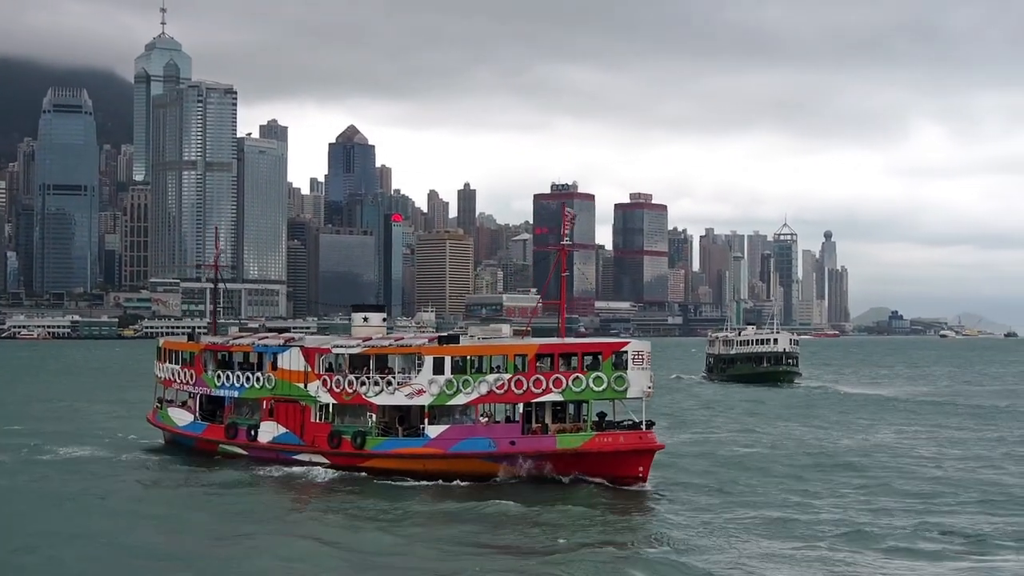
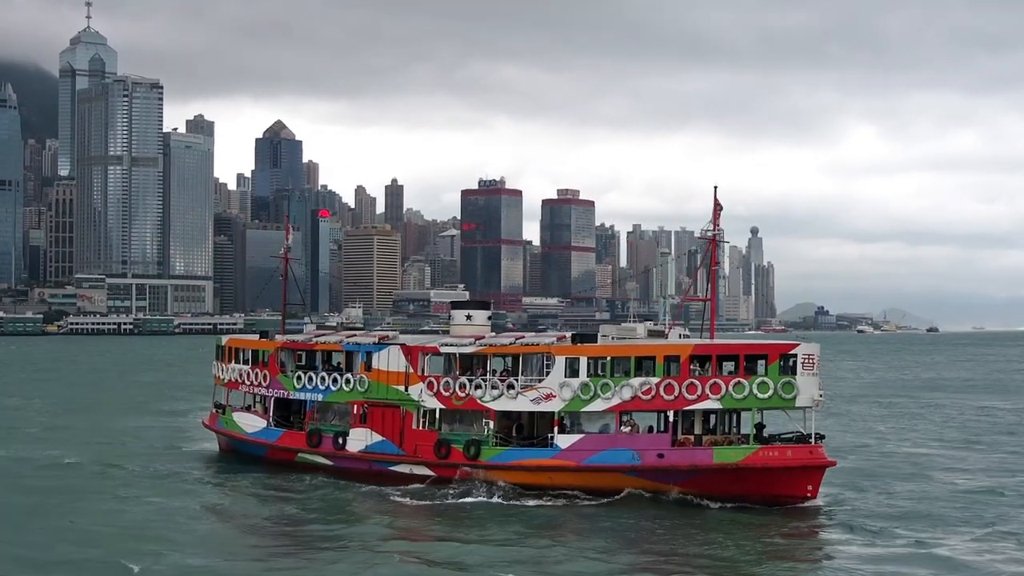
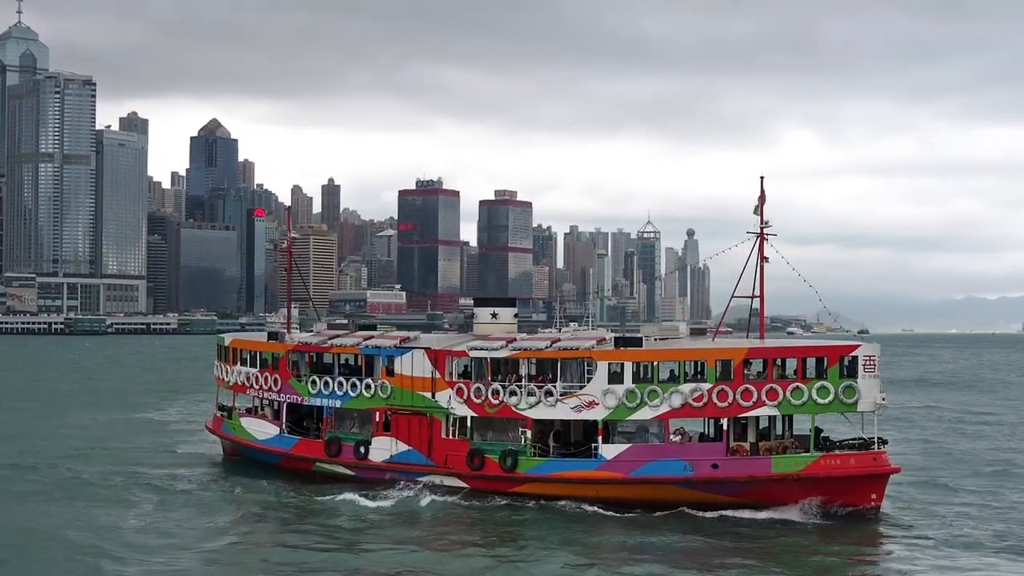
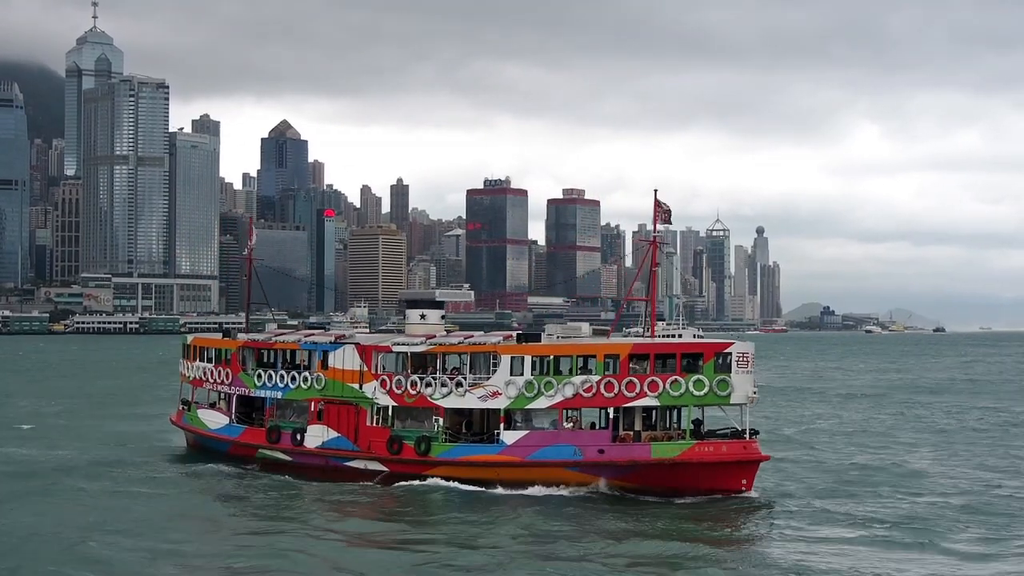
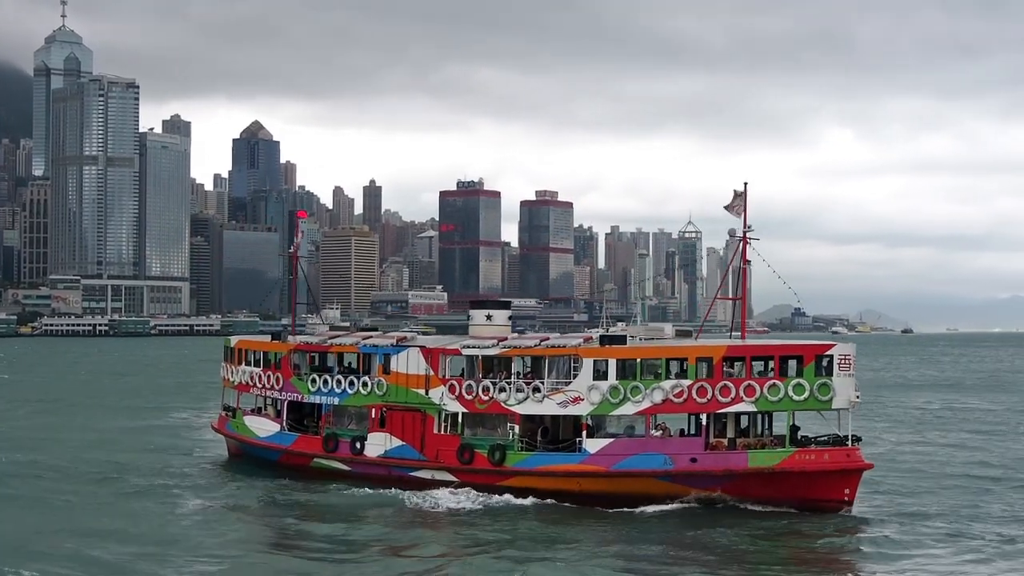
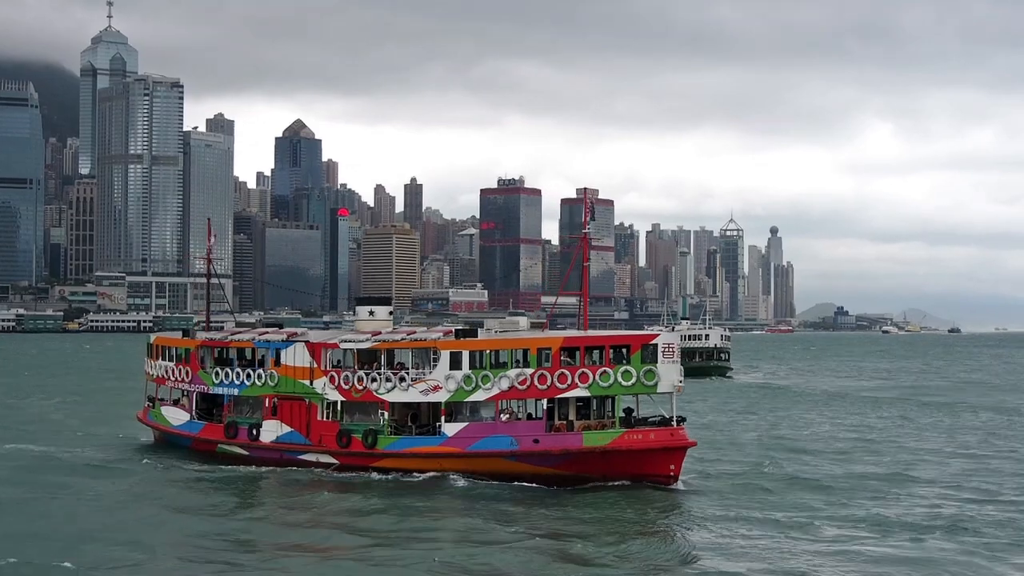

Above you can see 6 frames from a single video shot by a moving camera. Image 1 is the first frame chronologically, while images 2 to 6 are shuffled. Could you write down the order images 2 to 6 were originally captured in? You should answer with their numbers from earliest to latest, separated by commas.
6, 4, 2, 5, 3
